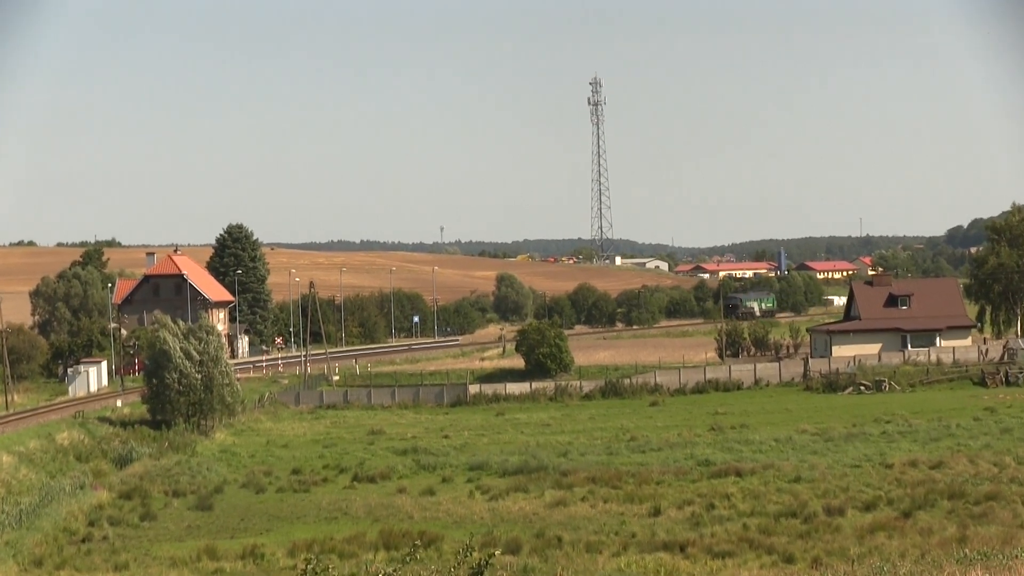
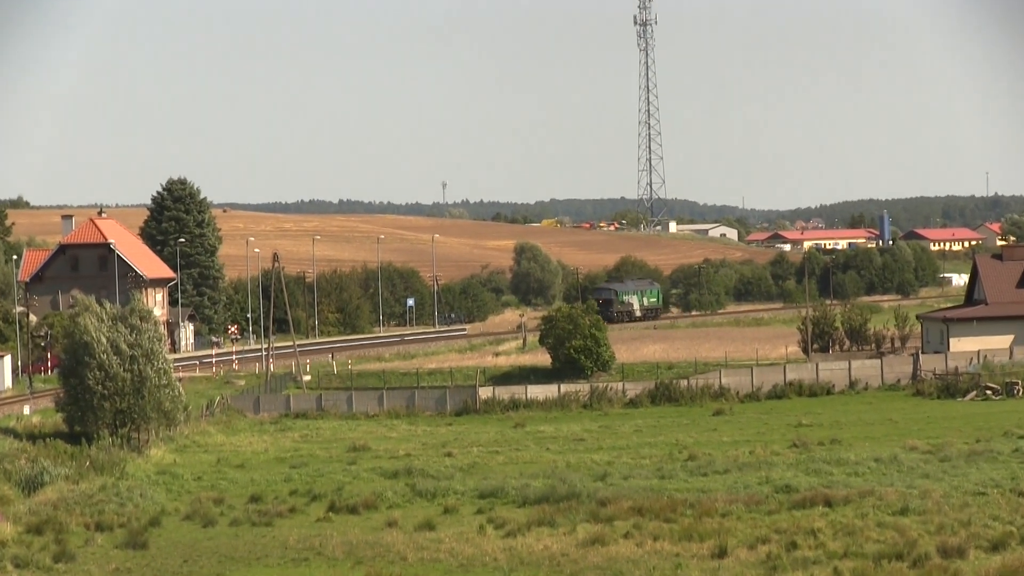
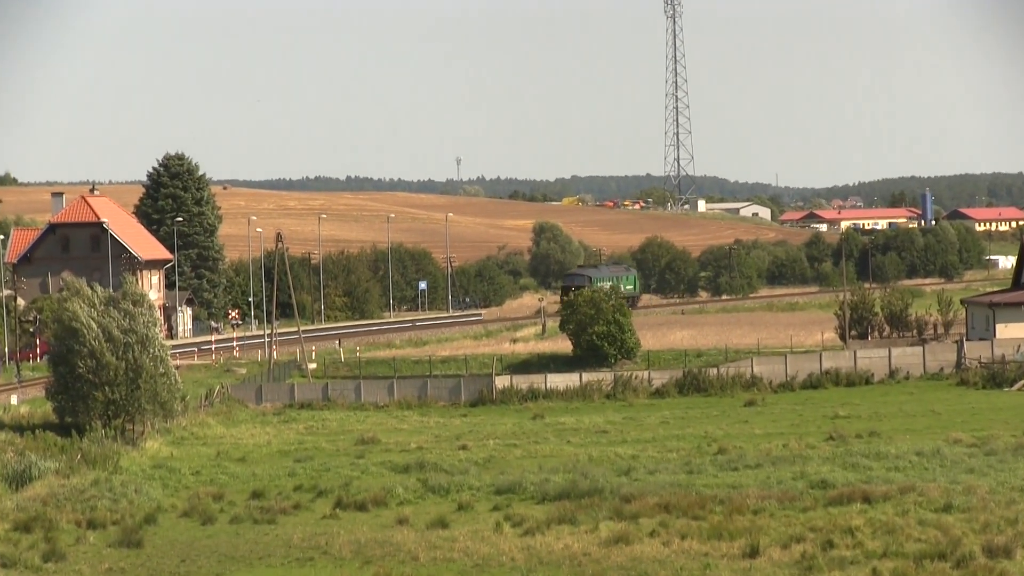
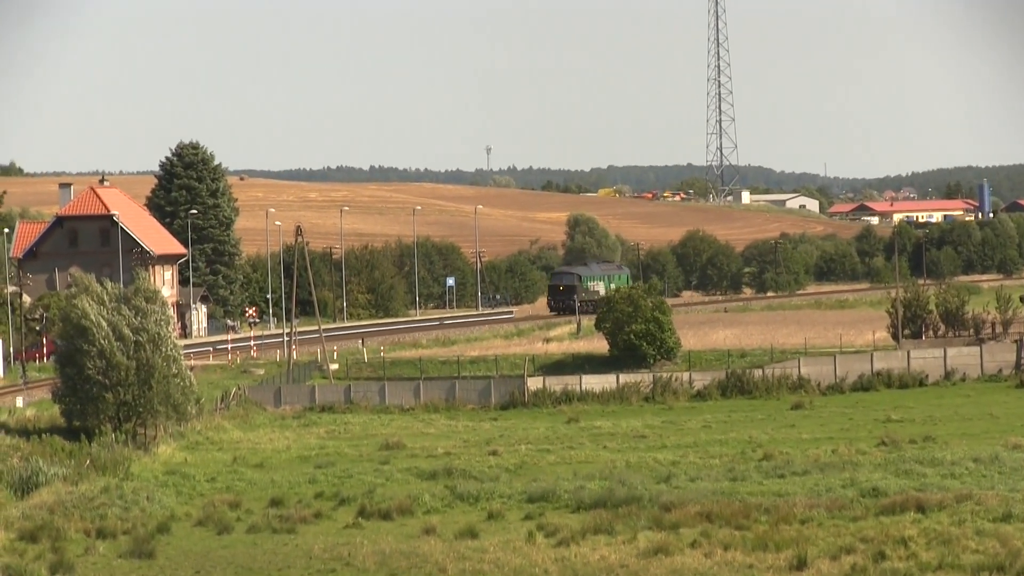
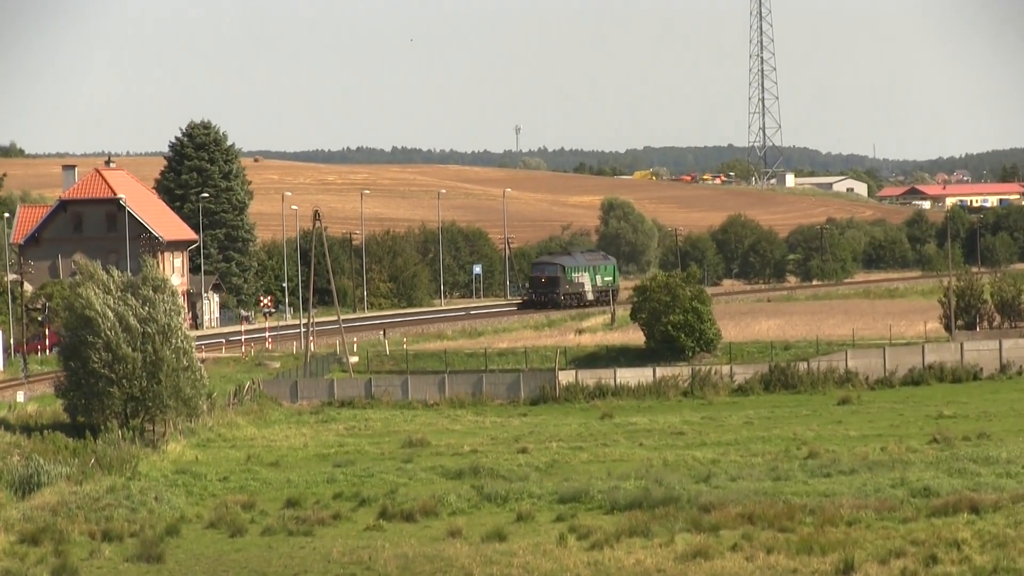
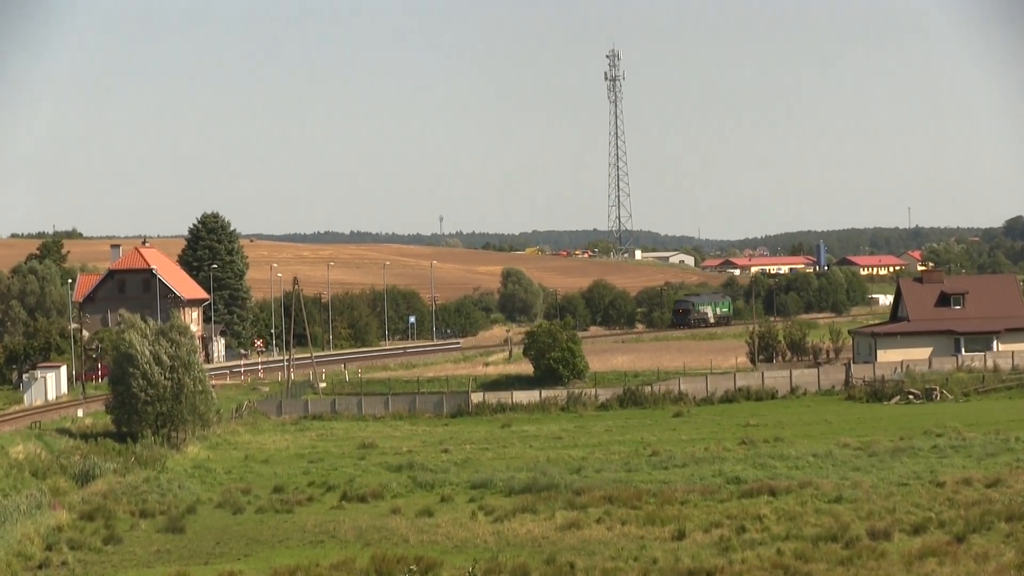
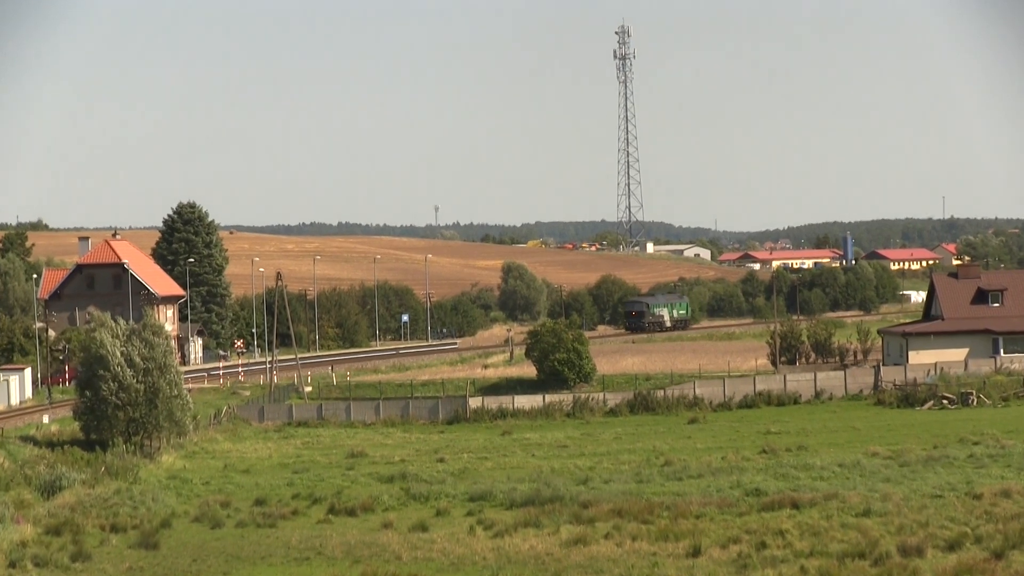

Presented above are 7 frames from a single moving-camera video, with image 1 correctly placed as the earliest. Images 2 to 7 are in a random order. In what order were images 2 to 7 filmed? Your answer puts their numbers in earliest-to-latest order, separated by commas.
6, 7, 2, 3, 4, 5
